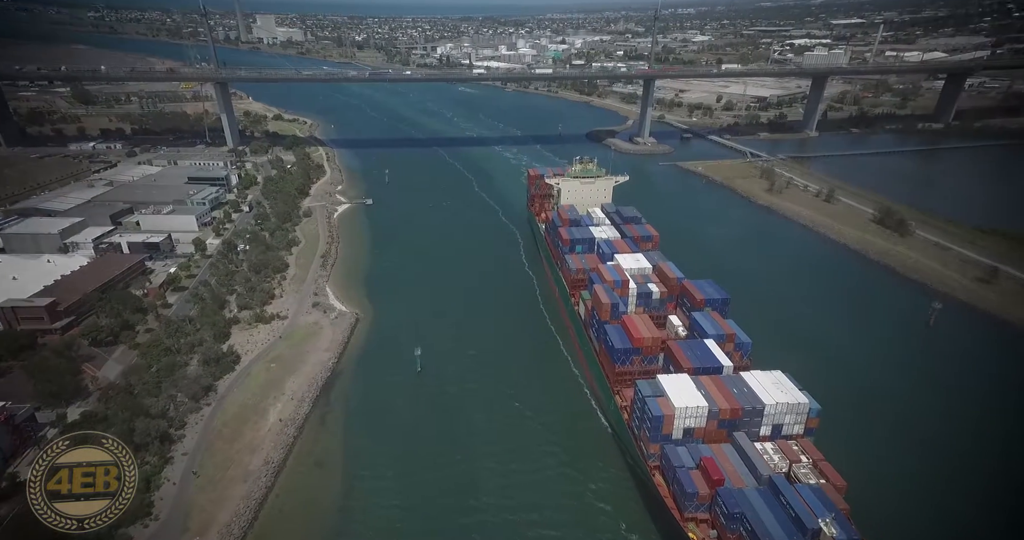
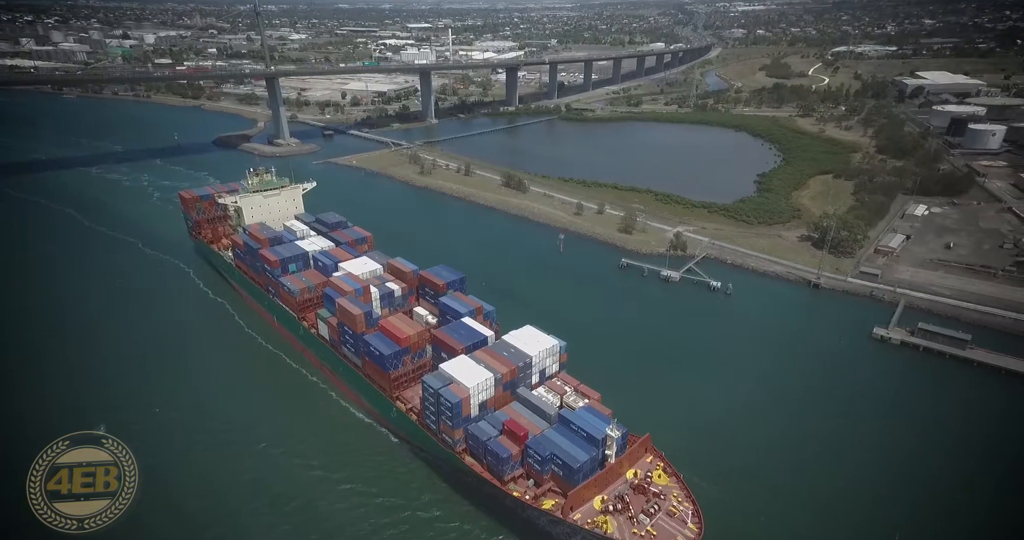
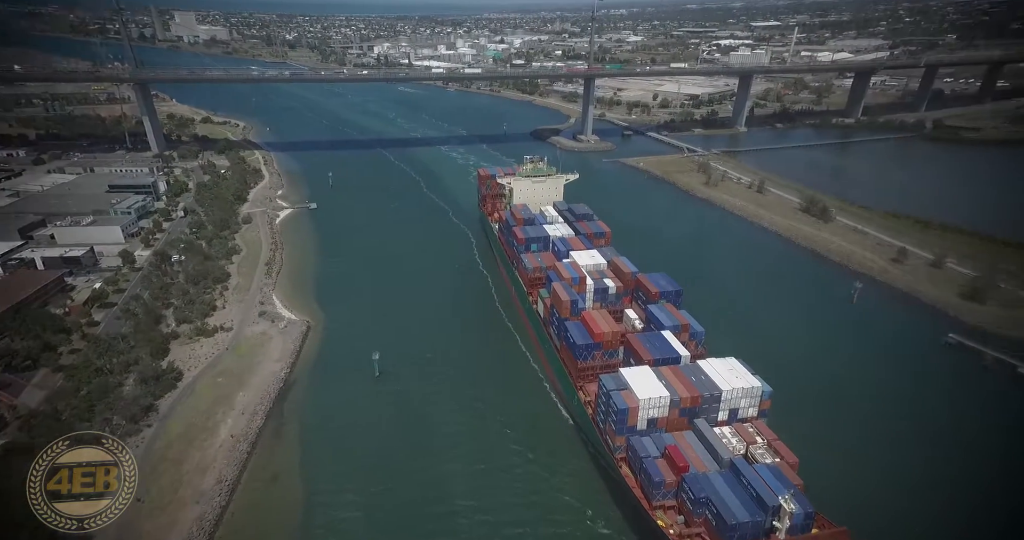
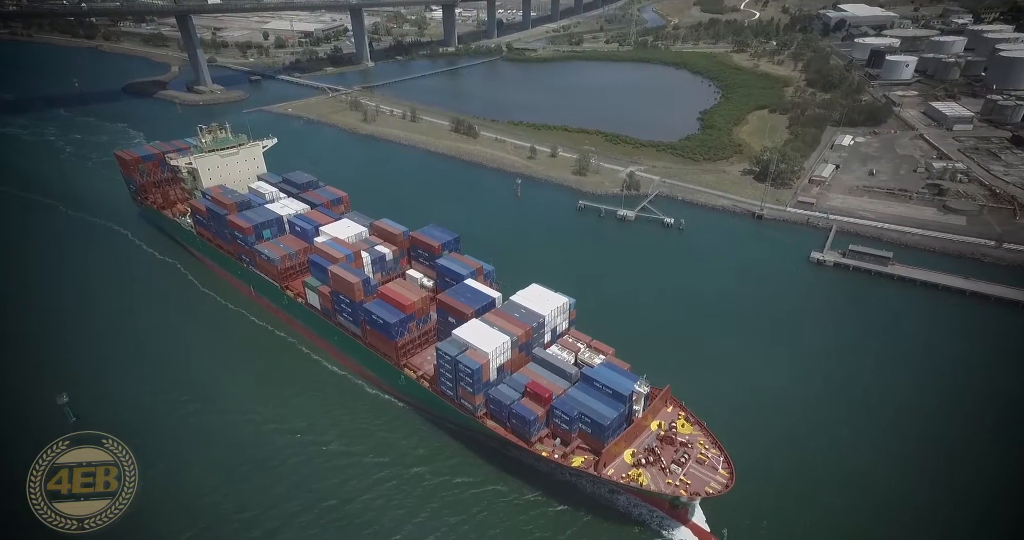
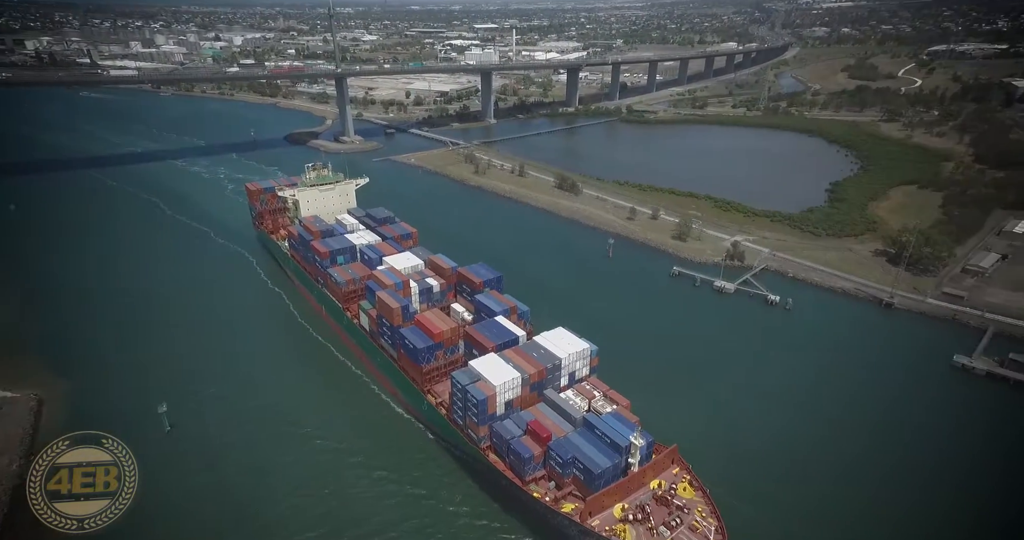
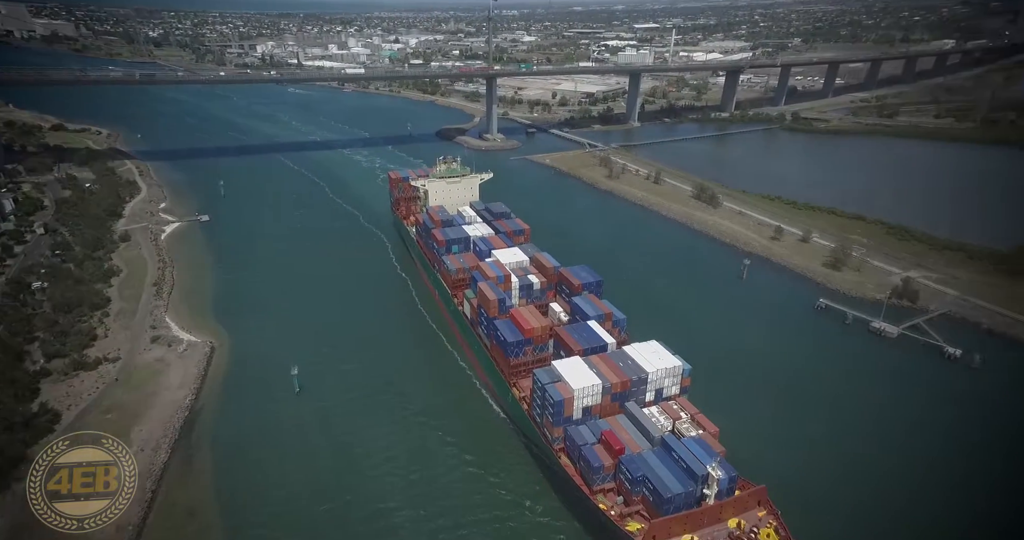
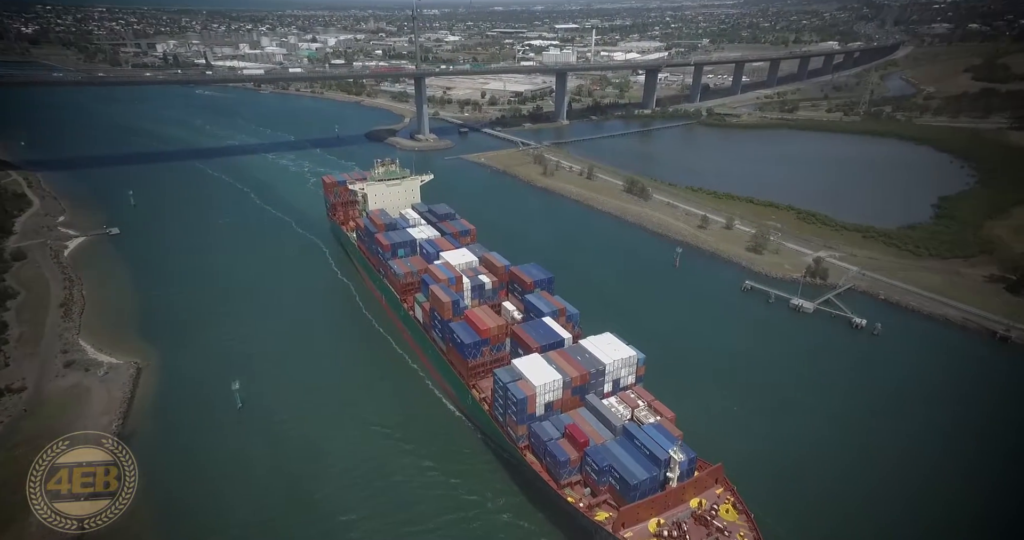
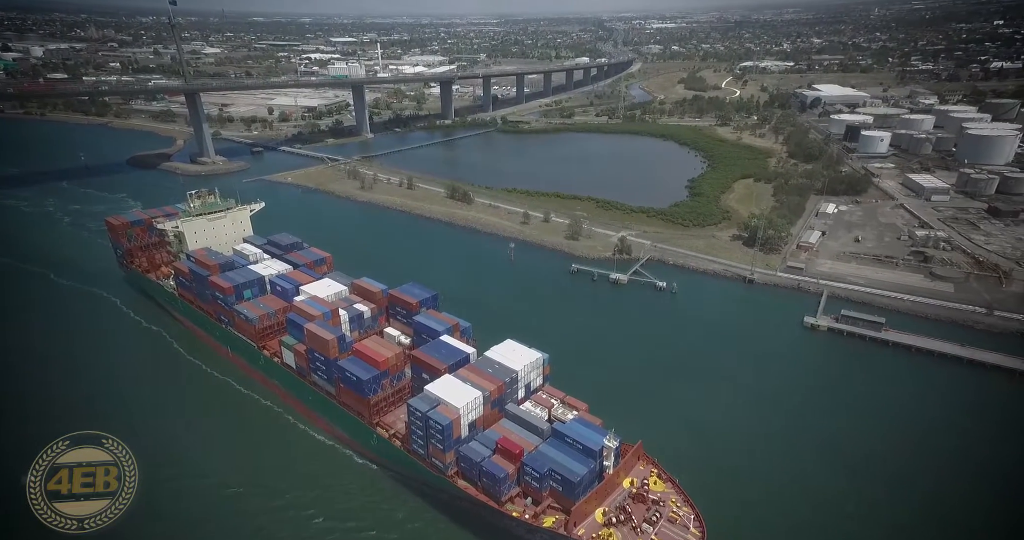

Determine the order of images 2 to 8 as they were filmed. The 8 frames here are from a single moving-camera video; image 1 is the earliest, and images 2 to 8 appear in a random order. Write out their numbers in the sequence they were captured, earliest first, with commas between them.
3, 6, 7, 5, 2, 8, 4
